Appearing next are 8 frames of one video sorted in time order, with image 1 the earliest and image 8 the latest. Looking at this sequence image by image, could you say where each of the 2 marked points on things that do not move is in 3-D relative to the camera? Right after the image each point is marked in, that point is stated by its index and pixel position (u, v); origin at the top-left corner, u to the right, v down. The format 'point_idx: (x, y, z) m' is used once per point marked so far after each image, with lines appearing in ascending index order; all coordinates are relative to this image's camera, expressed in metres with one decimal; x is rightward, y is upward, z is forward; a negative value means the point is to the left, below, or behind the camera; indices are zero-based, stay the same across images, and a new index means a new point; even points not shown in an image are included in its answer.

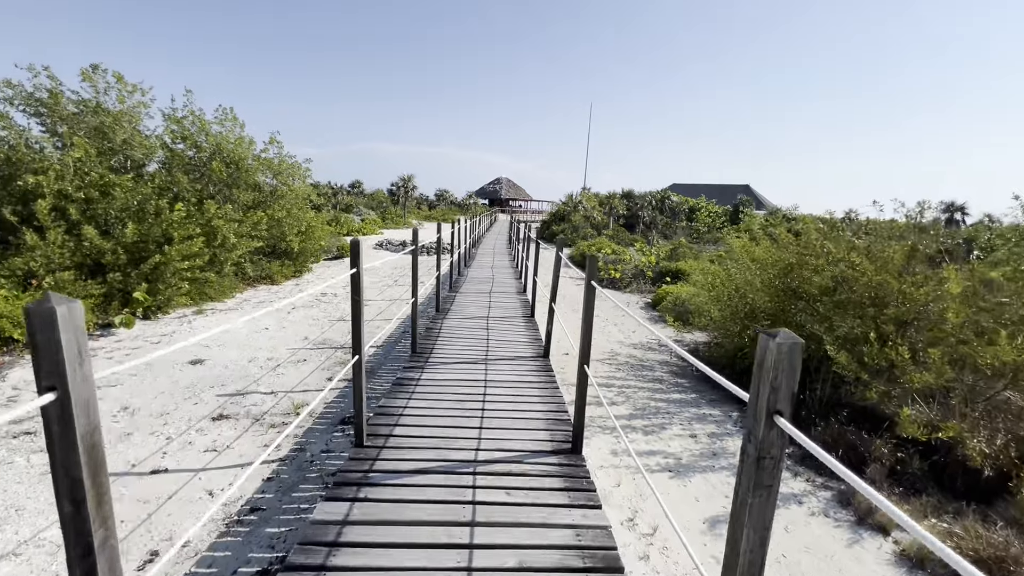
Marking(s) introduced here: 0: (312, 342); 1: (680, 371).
0: (-3.5, -1.0, +8.2) m
1: (+2.8, -1.4, +7.9) m
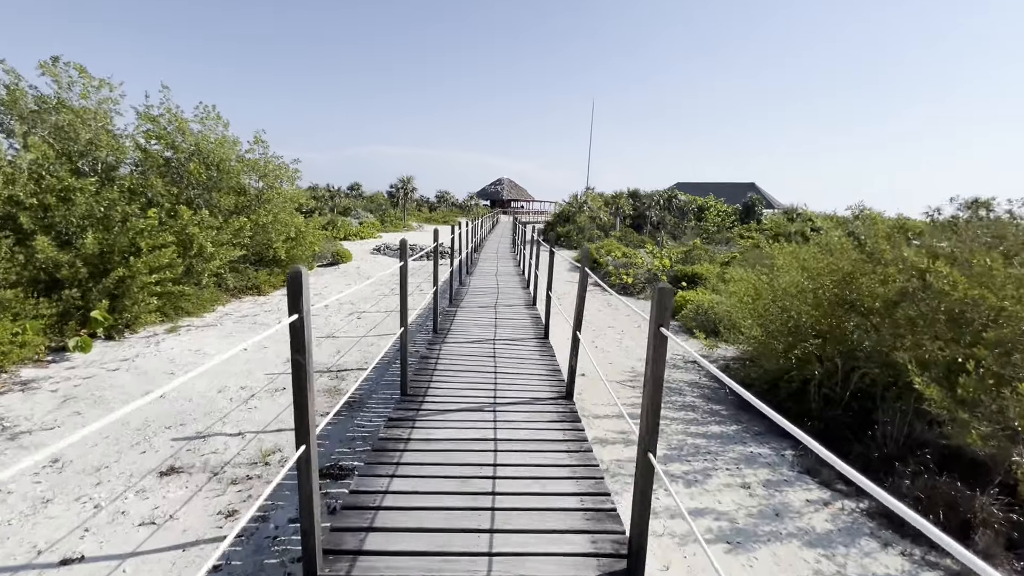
0: (-3.3, -1.2, +7.3) m
1: (+2.9, -1.6, +6.9) m
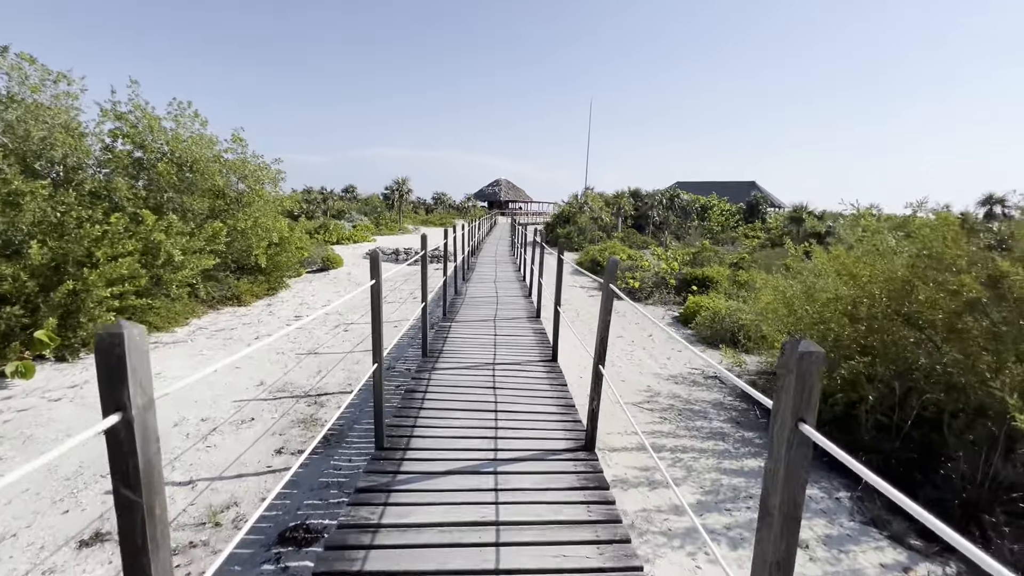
0: (-3.3, -1.4, +6.4) m
1: (+3.0, -1.7, +6.1) m
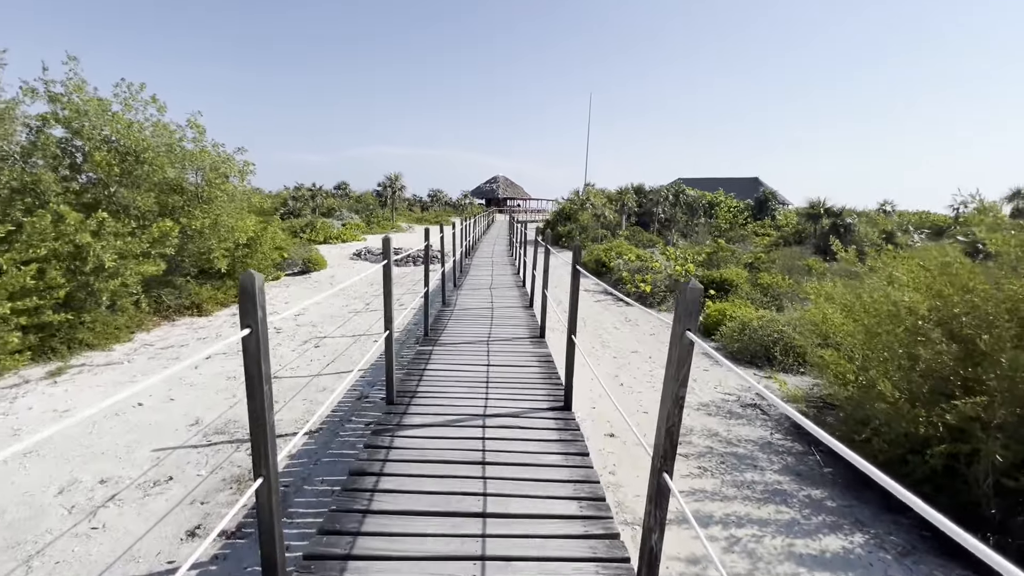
0: (-3.3, -1.5, +5.1) m
1: (+2.9, -1.8, +4.8) m
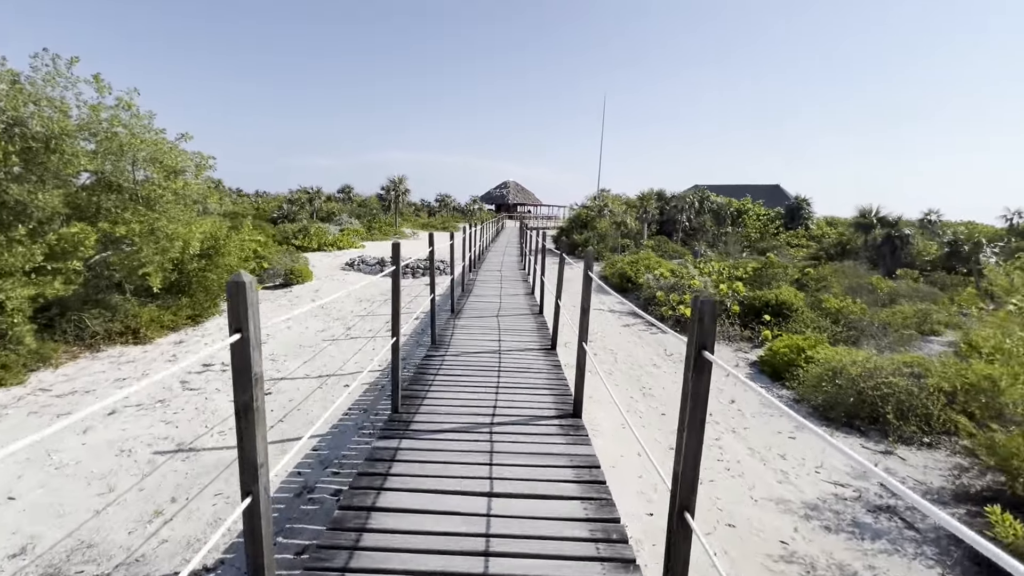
0: (-3.2, -1.9, +3.2) m
1: (+3.0, -2.2, +2.7) m
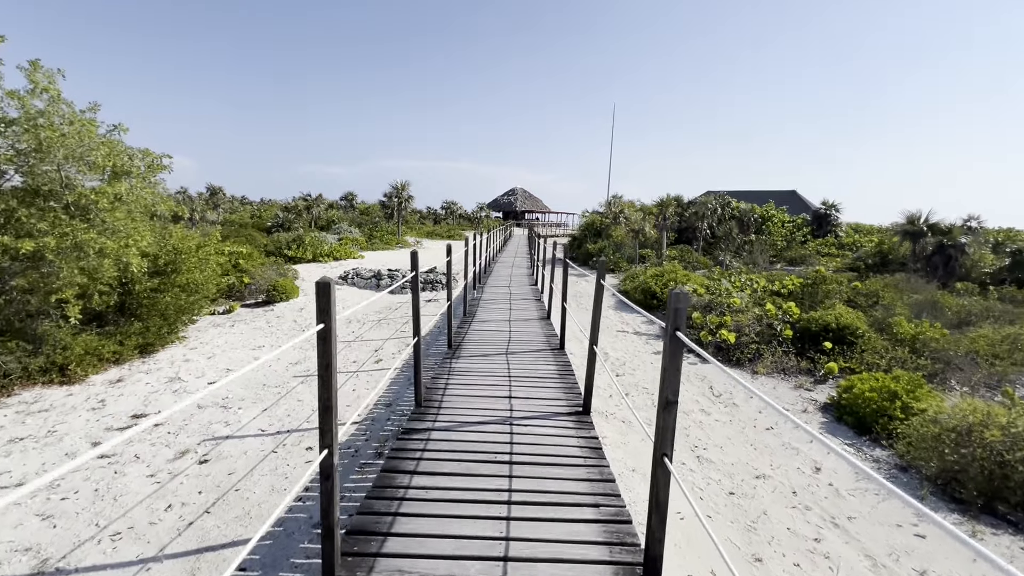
0: (-3.1, -2.2, +1.7) m
1: (+3.1, -2.5, +1.1) m
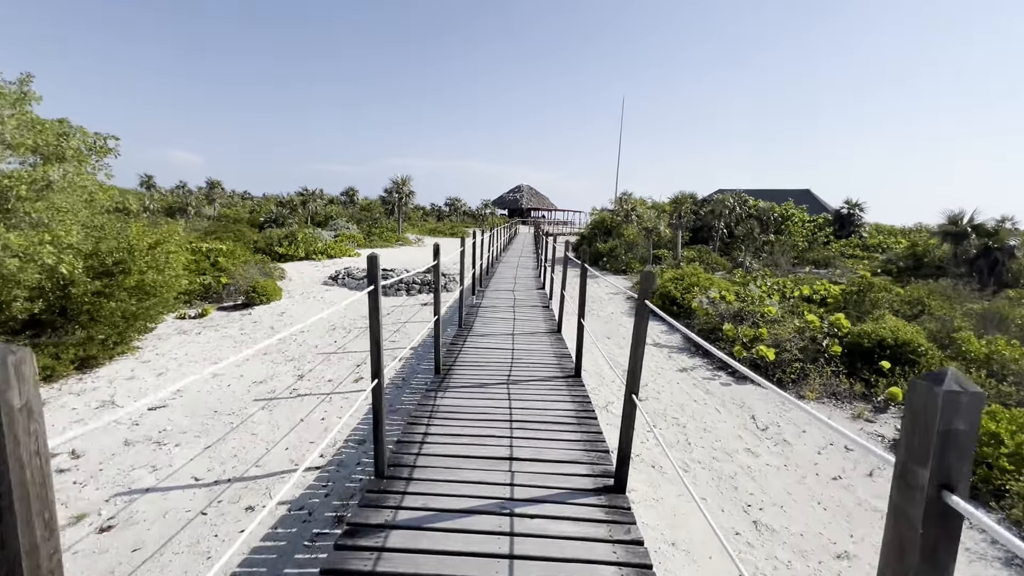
0: (-3.2, -2.3, +0.5) m
1: (+3.1, -2.7, -0.1) m
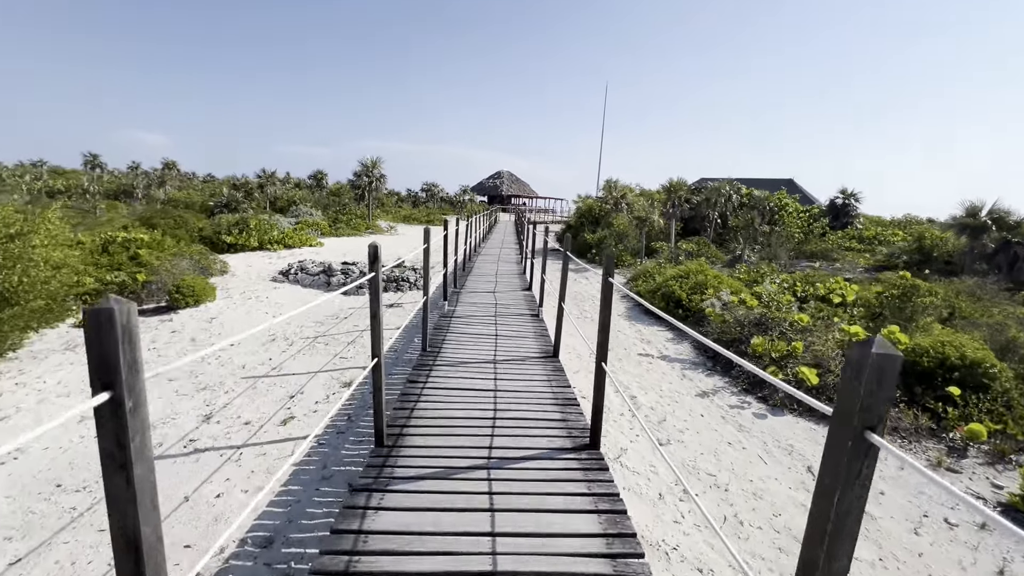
0: (-3.1, -2.5, -1.2) m
1: (+3.2, -3.0, -1.5) m
